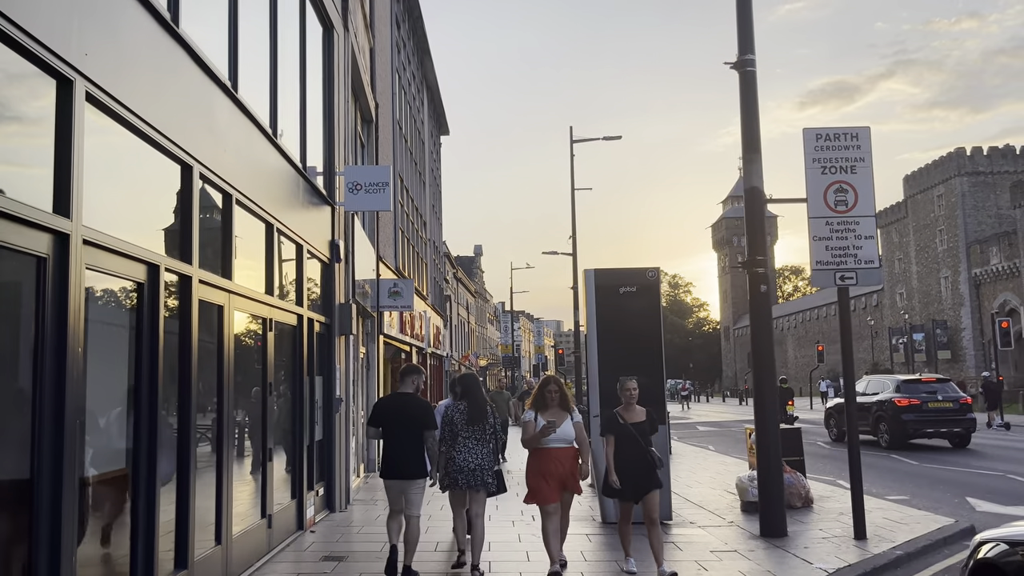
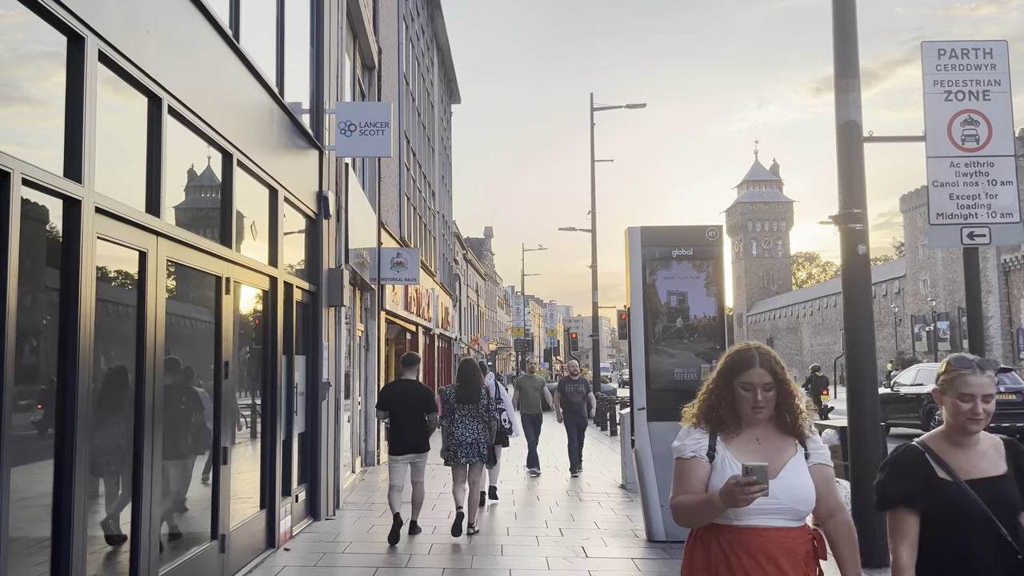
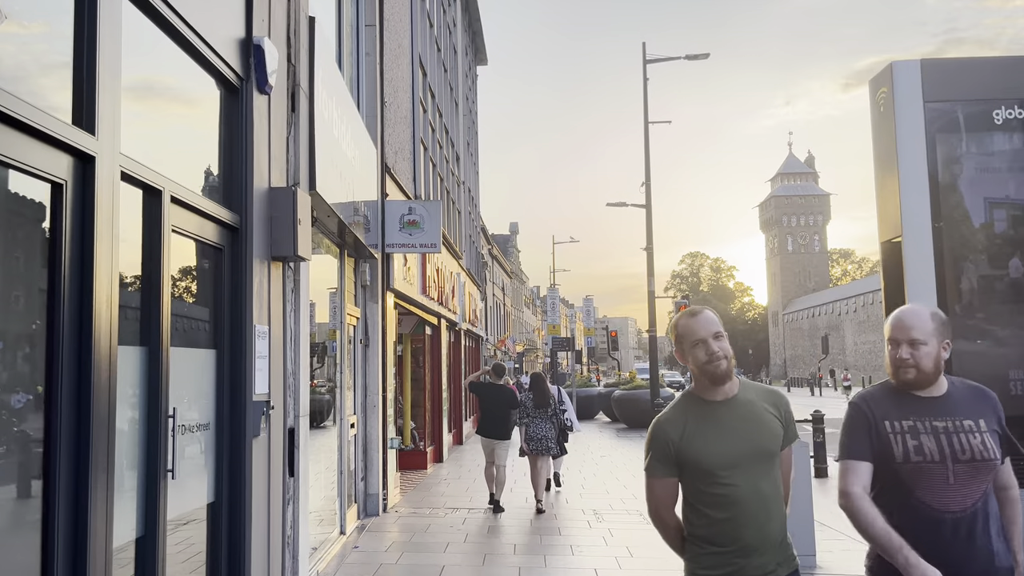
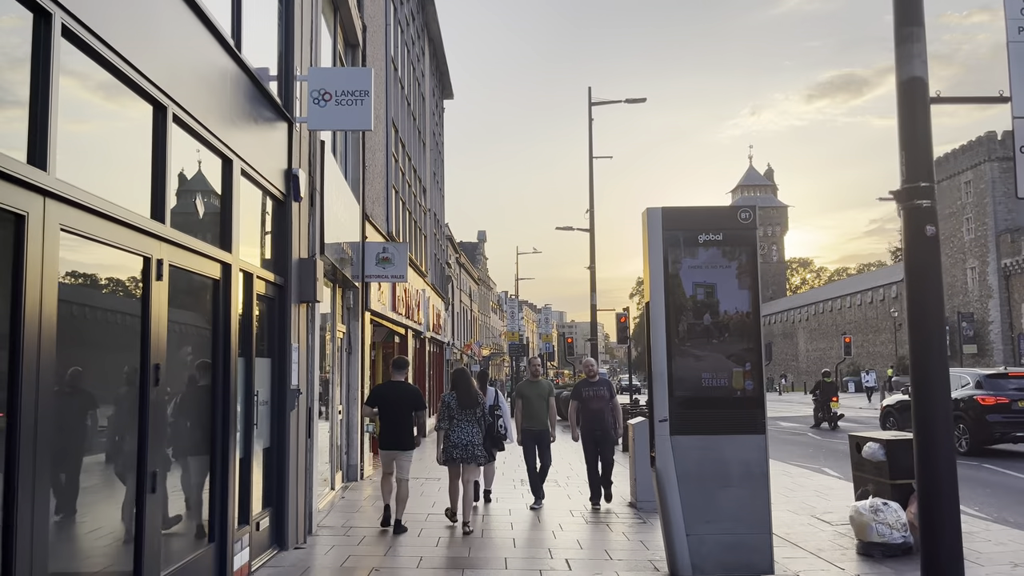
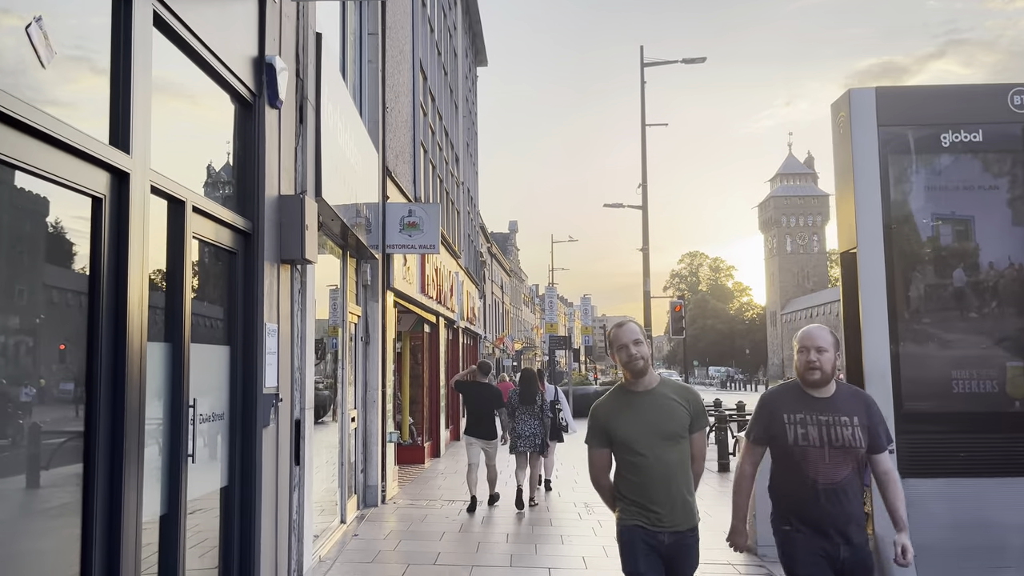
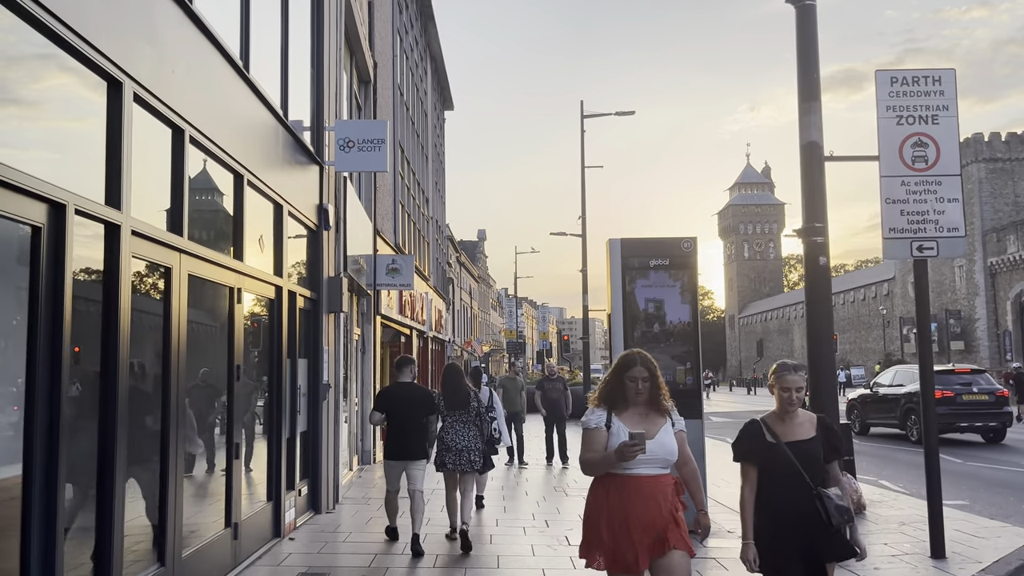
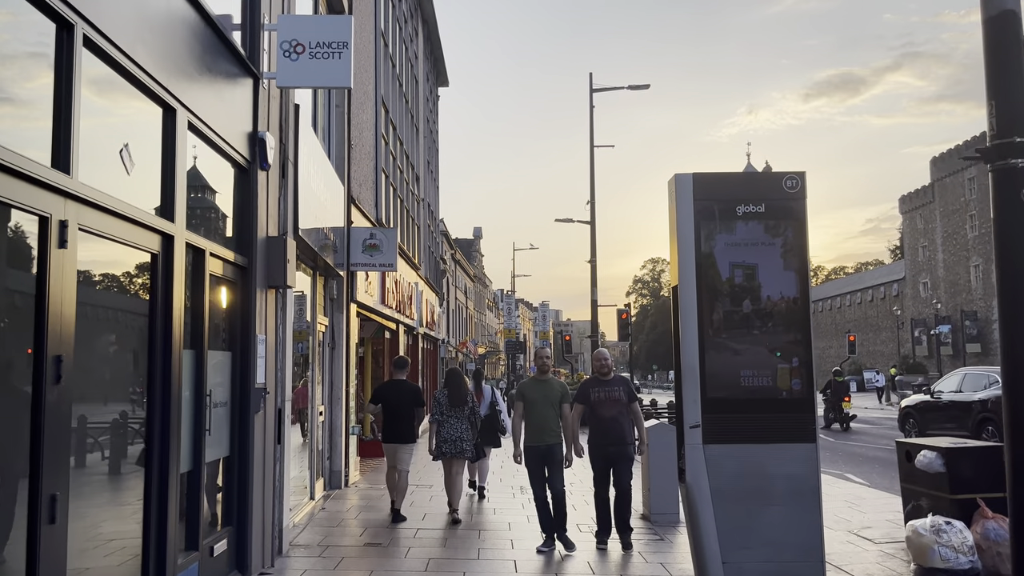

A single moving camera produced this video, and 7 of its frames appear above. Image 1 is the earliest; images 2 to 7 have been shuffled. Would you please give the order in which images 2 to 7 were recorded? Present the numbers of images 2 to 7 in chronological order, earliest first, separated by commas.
6, 2, 4, 7, 5, 3
